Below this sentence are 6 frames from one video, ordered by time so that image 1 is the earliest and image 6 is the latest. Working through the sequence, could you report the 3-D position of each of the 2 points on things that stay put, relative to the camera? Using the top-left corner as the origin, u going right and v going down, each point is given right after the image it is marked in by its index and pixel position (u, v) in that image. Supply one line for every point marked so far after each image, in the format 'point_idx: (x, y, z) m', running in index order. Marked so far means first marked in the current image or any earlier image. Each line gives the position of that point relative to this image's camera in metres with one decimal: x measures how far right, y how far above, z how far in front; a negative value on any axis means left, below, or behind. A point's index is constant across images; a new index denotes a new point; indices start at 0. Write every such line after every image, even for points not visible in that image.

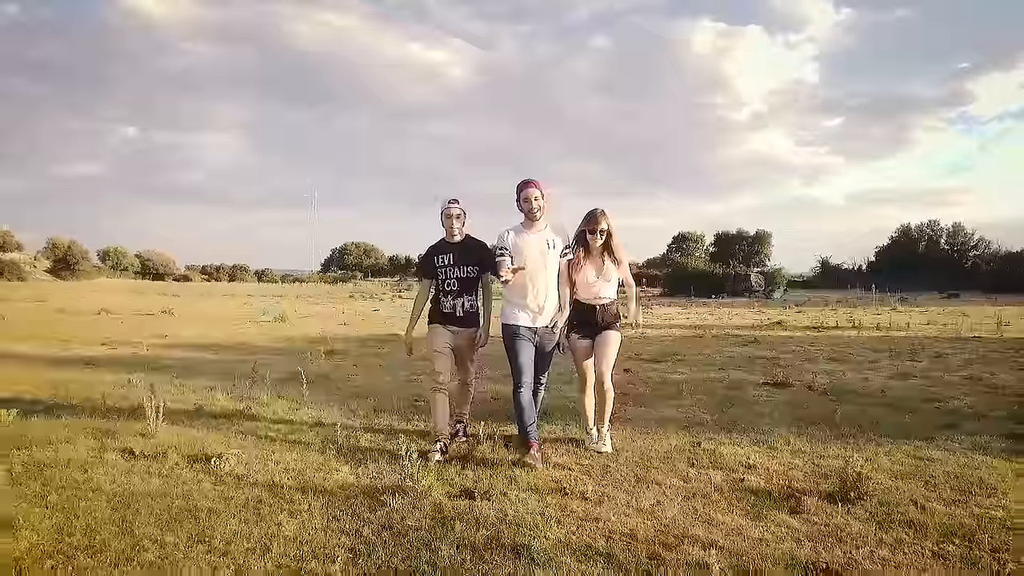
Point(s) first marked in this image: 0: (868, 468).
0: (+1.8, -0.9, +4.0) m
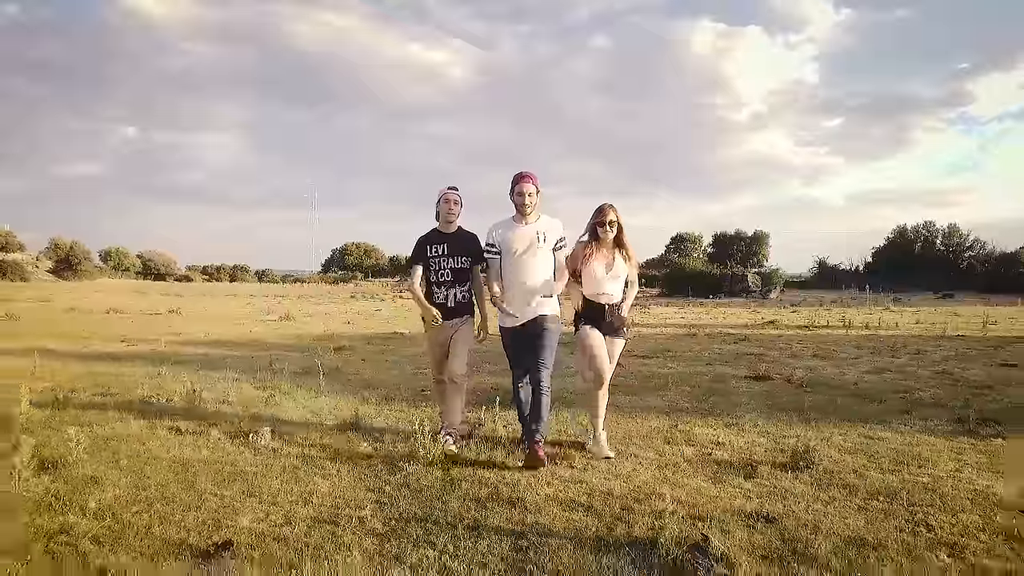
0: (+1.7, -0.9, +4.6) m
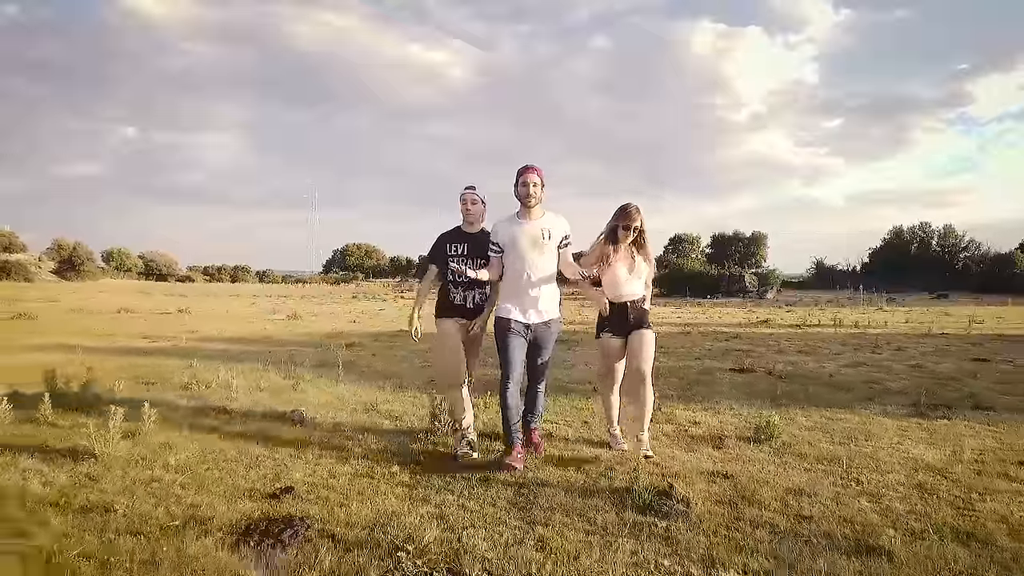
0: (+1.8, -0.9, +5.2) m
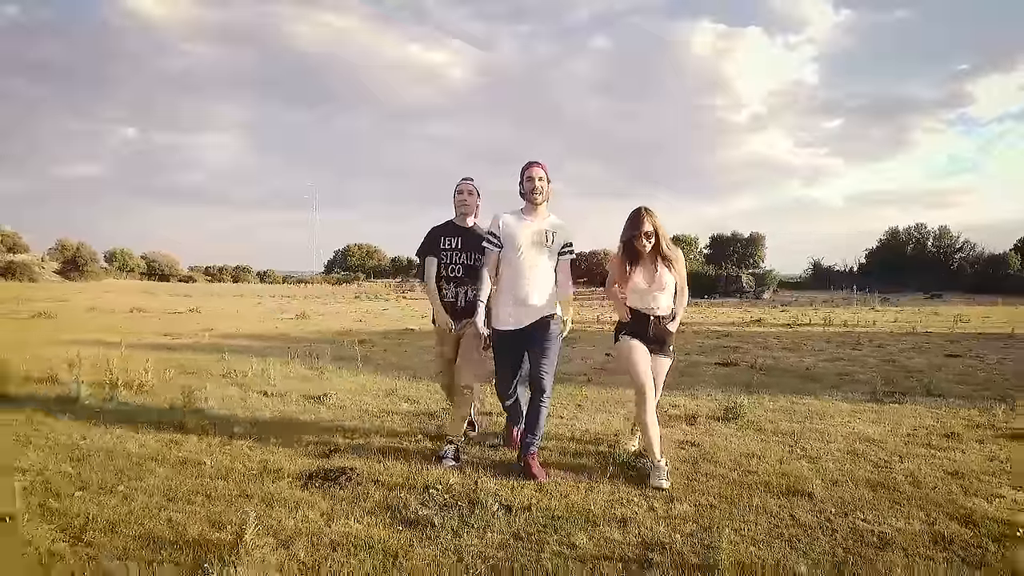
0: (+1.8, -0.9, +6.0) m
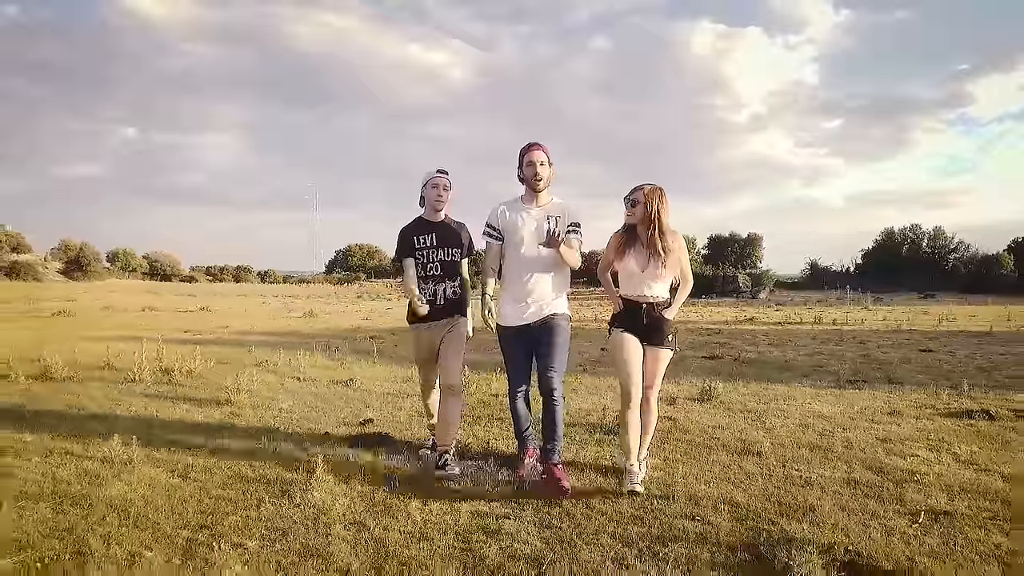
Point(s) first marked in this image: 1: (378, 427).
0: (+1.8, -0.9, +6.8) m
1: (-0.8, -0.8, +4.8) m
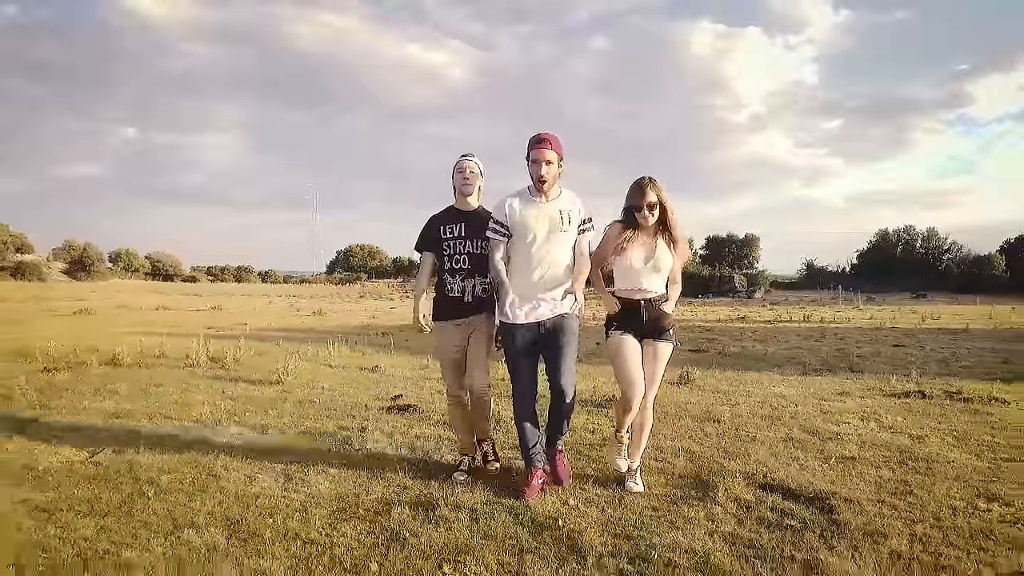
0: (+1.8, -0.8, +7.8) m
1: (-0.7, -0.8, +5.8) m
